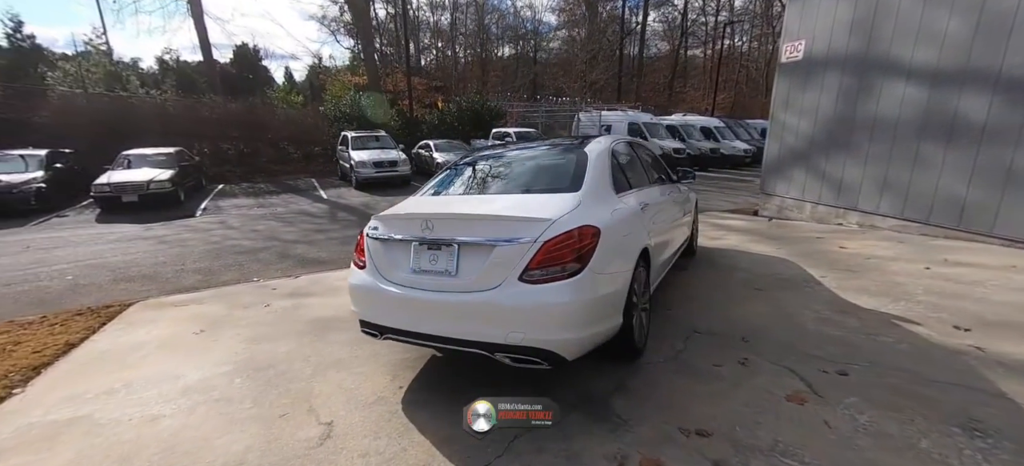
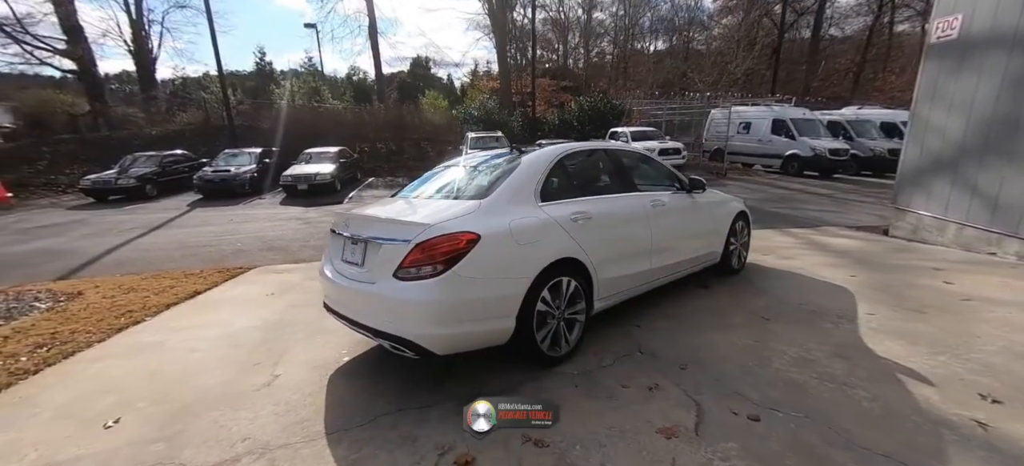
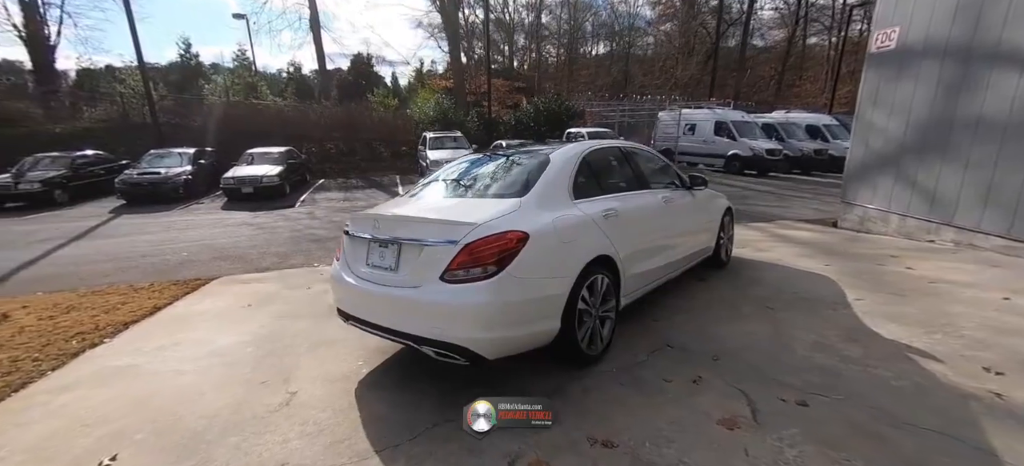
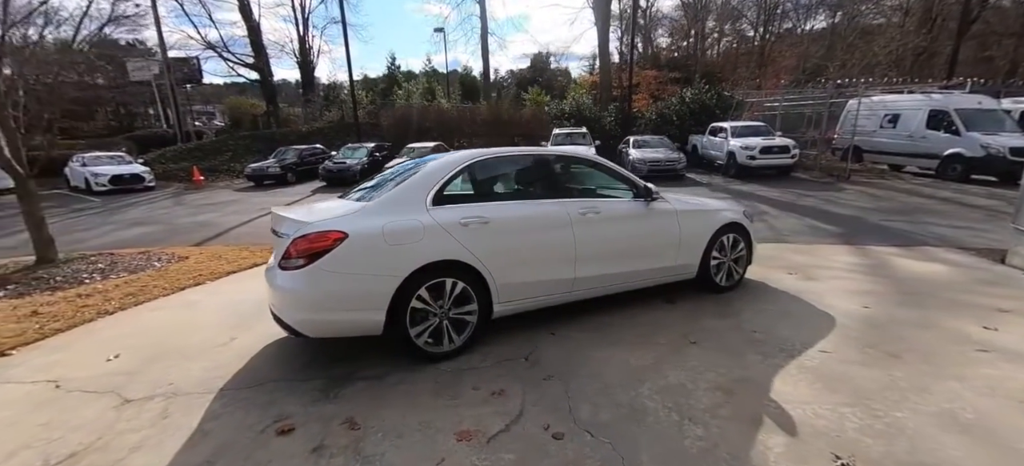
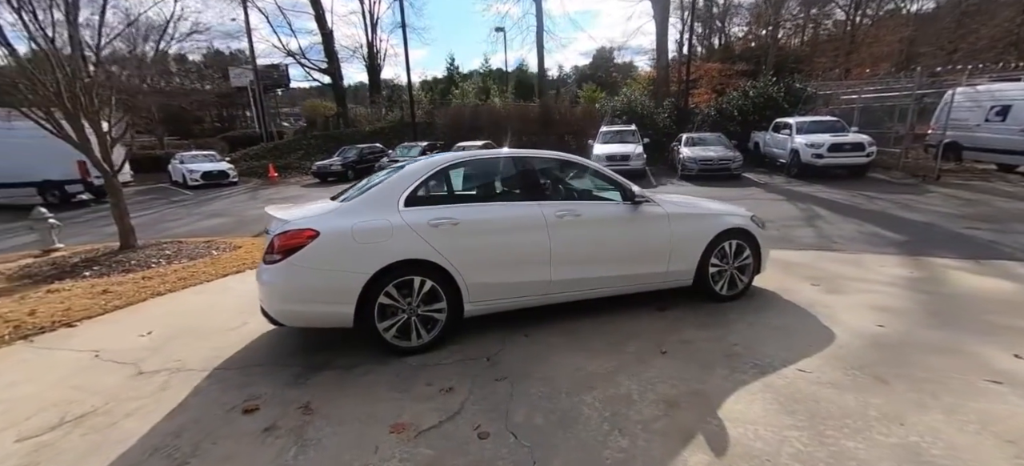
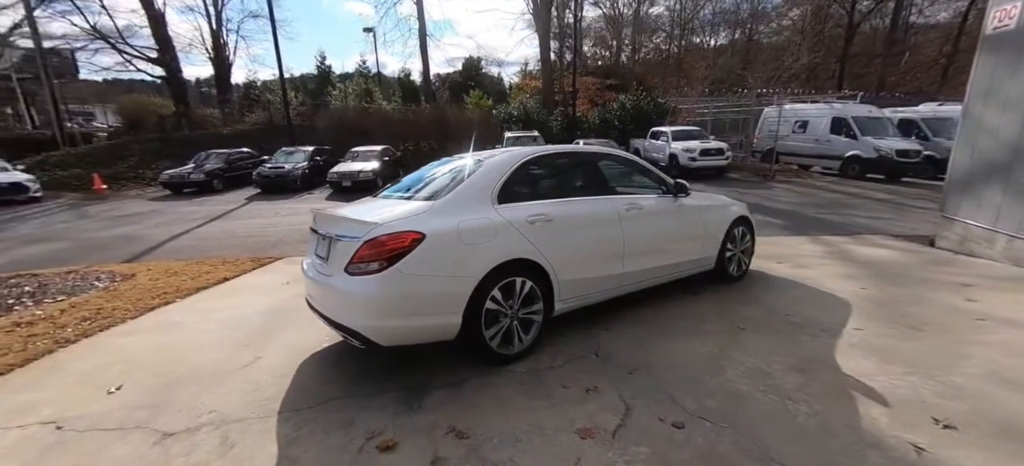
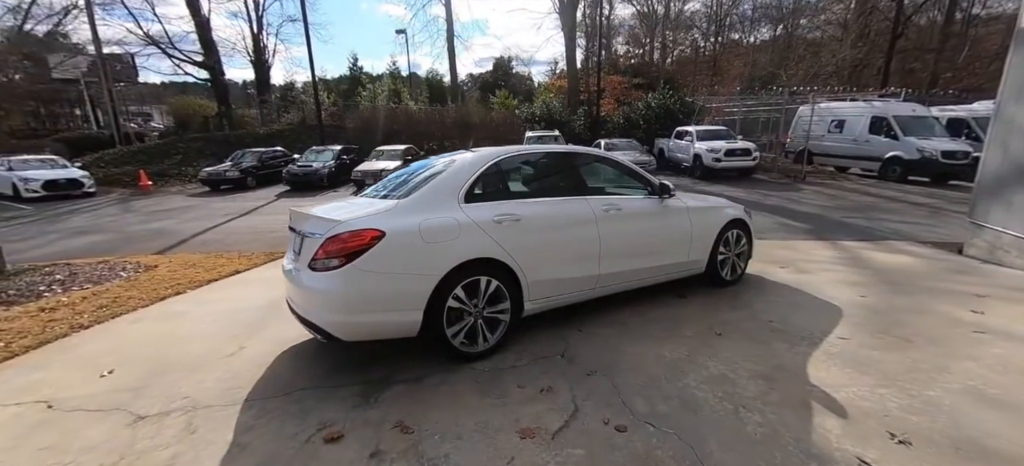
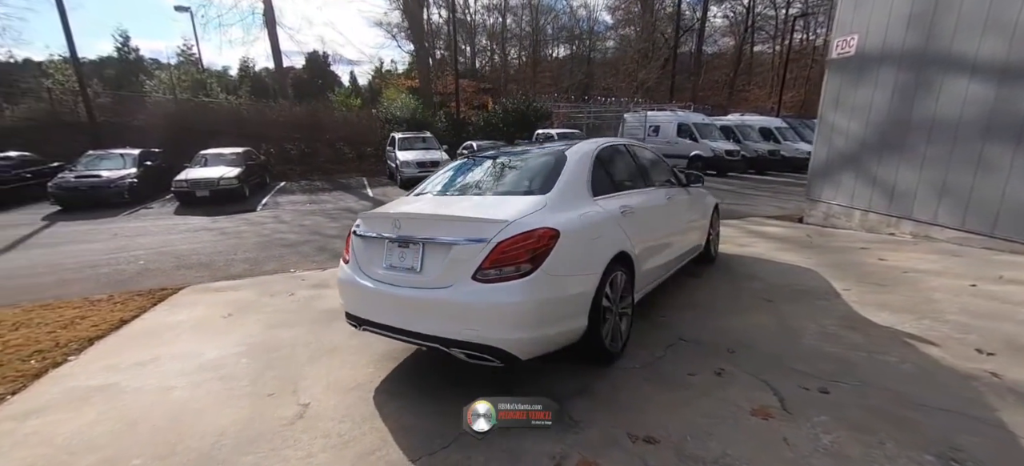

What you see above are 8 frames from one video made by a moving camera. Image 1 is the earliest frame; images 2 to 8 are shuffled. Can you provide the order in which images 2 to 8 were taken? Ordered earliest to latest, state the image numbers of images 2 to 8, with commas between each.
8, 3, 2, 6, 7, 4, 5
